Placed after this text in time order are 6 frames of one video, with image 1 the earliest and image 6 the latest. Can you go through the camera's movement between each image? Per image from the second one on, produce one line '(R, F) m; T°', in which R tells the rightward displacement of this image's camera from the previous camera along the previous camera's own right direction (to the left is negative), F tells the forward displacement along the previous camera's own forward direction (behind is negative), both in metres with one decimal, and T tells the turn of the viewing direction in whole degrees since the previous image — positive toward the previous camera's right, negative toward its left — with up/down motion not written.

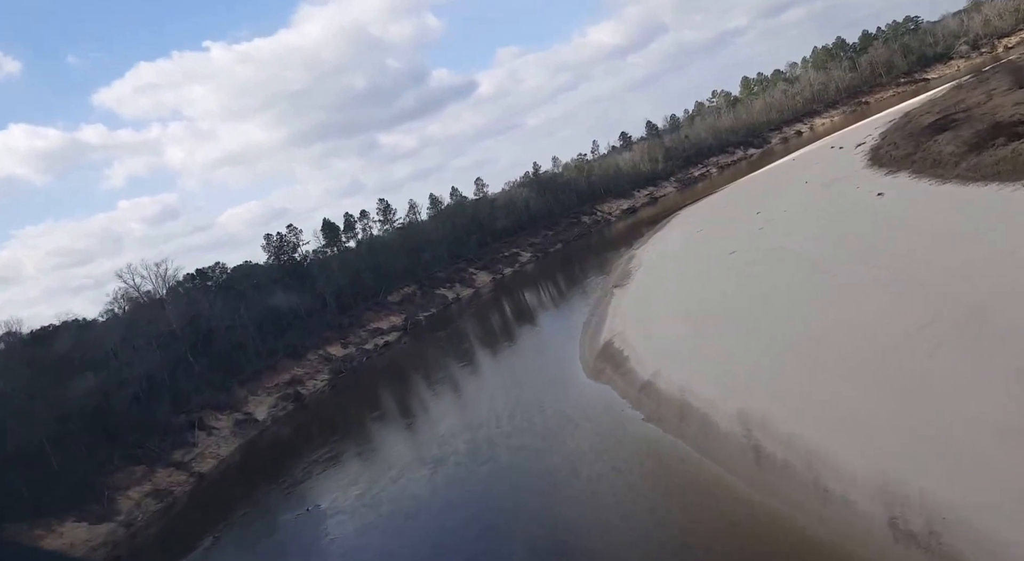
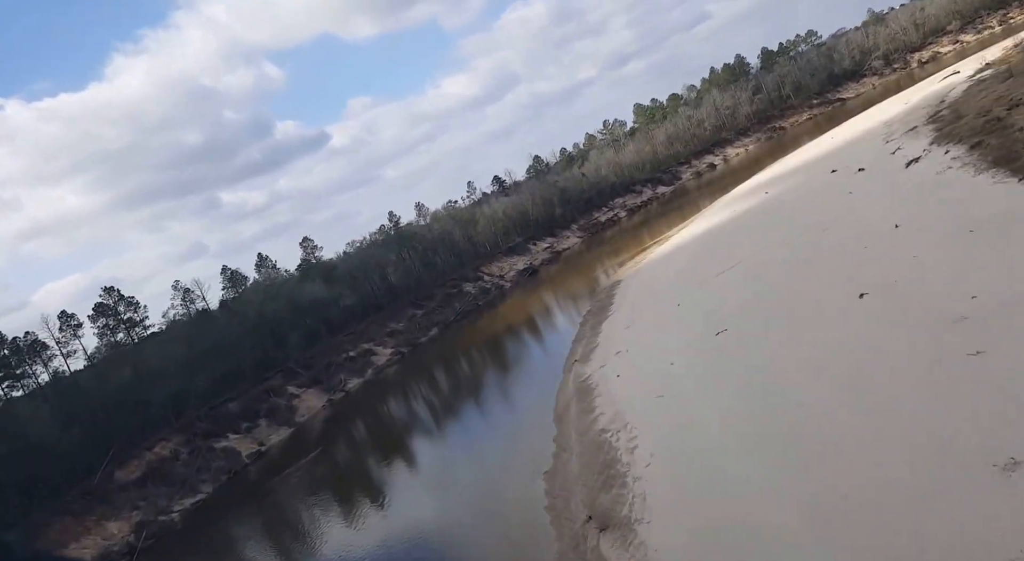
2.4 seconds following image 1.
(+0.9, +17.0) m; +10°
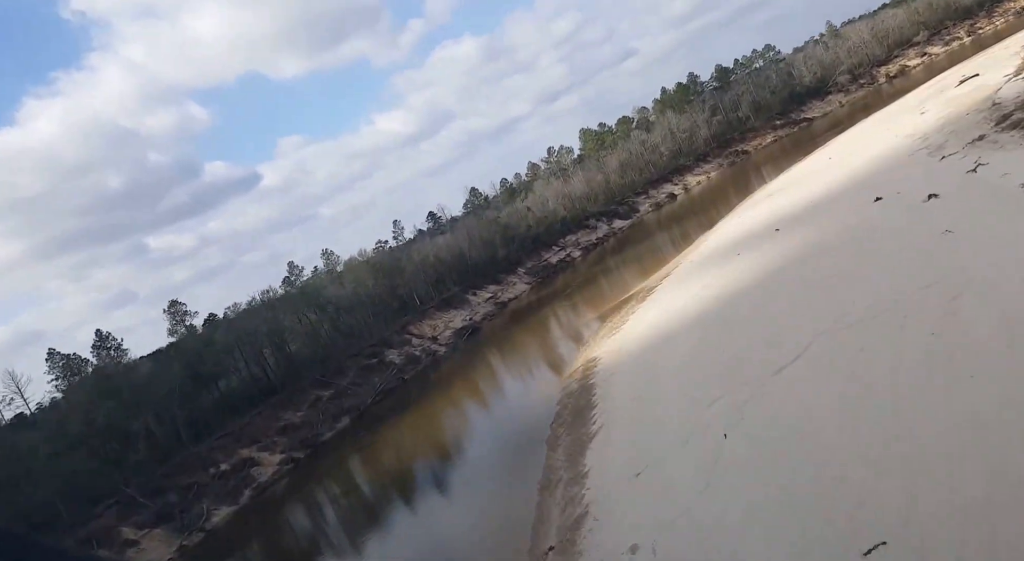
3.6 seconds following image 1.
(+0.4, +8.7) m; +4°
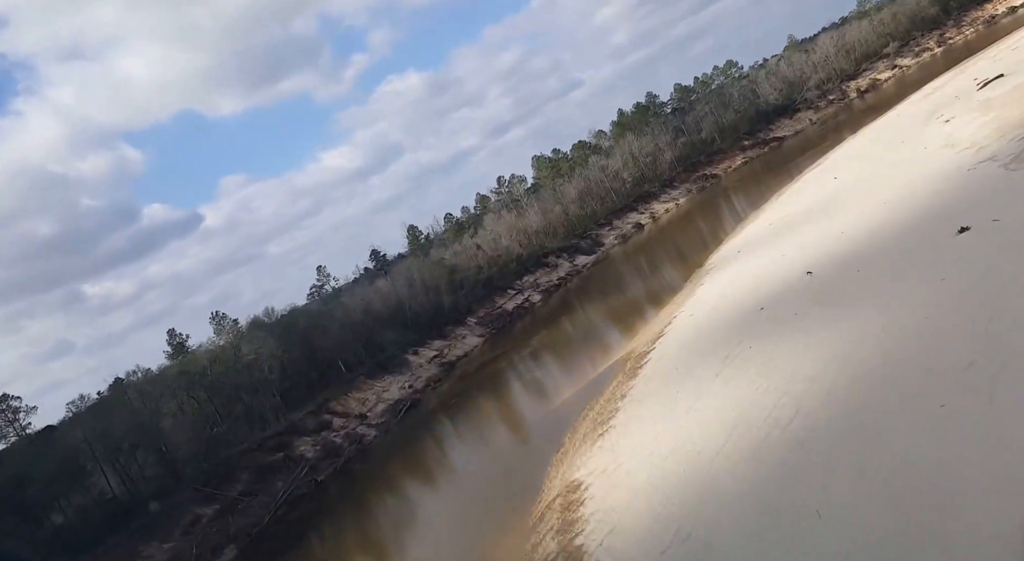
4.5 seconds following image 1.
(+0.4, +6.9) m; +3°
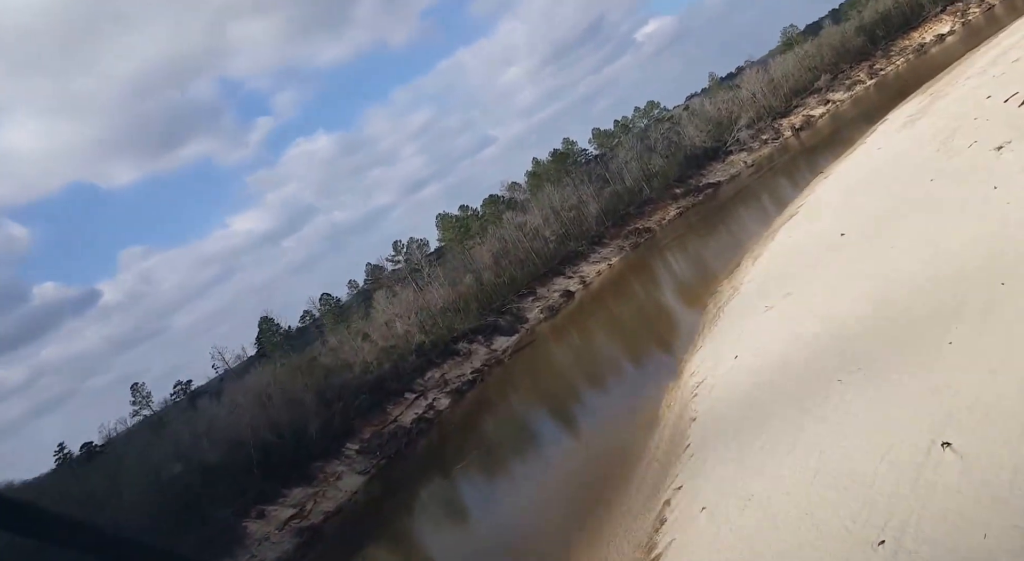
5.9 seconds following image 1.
(+1.0, +10.0) m; +6°
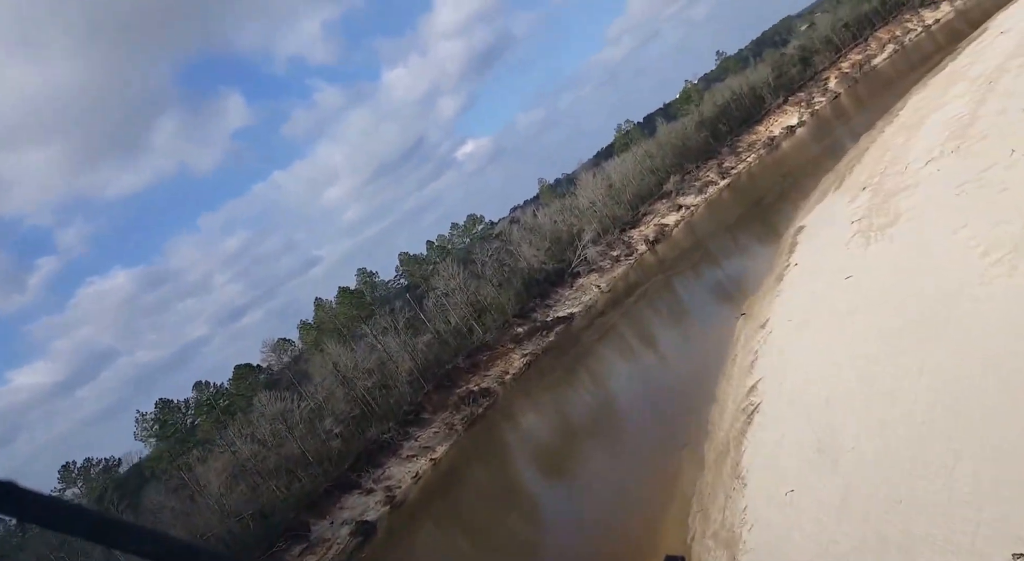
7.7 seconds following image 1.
(+3.0, +16.0) m; +12°
